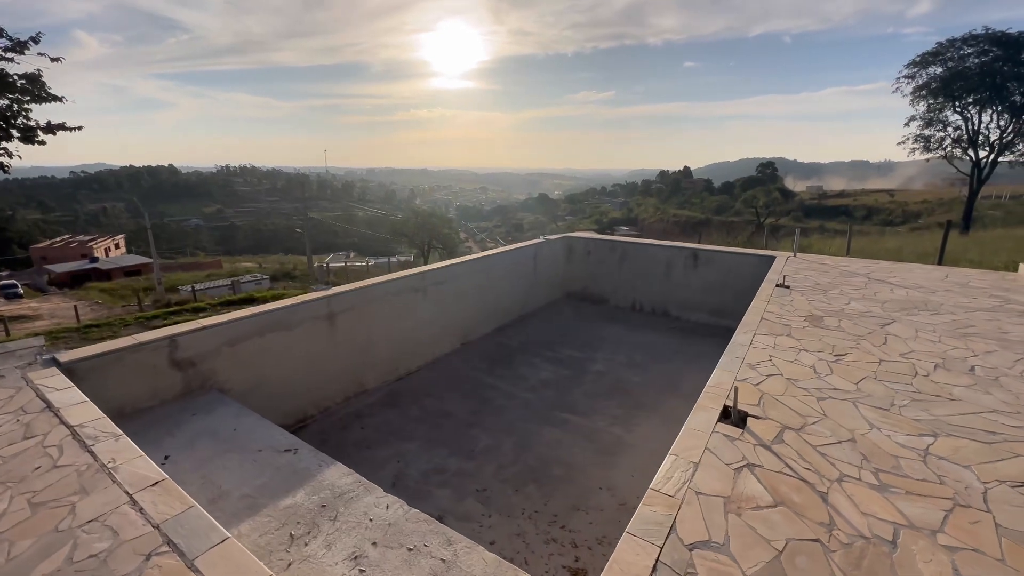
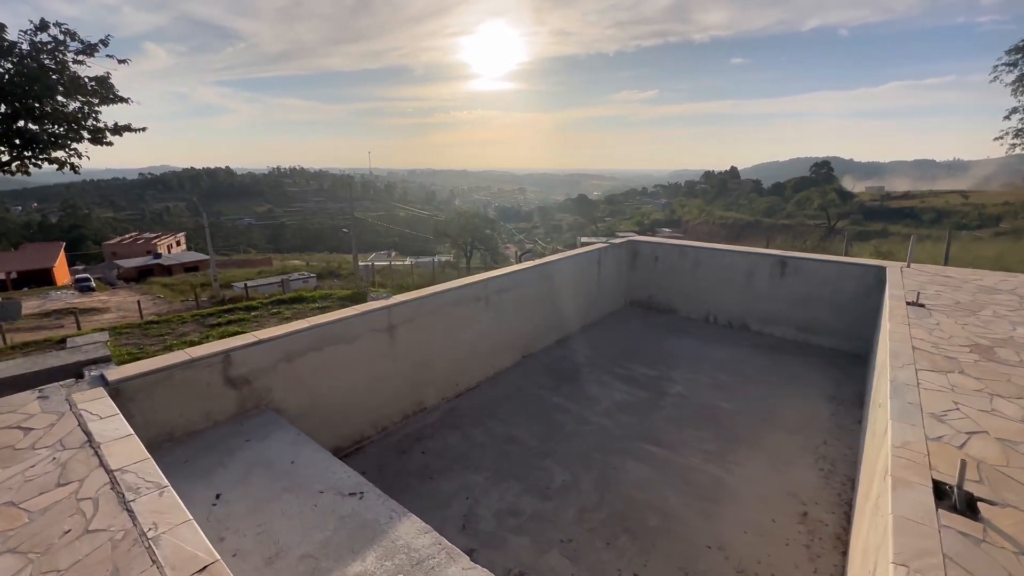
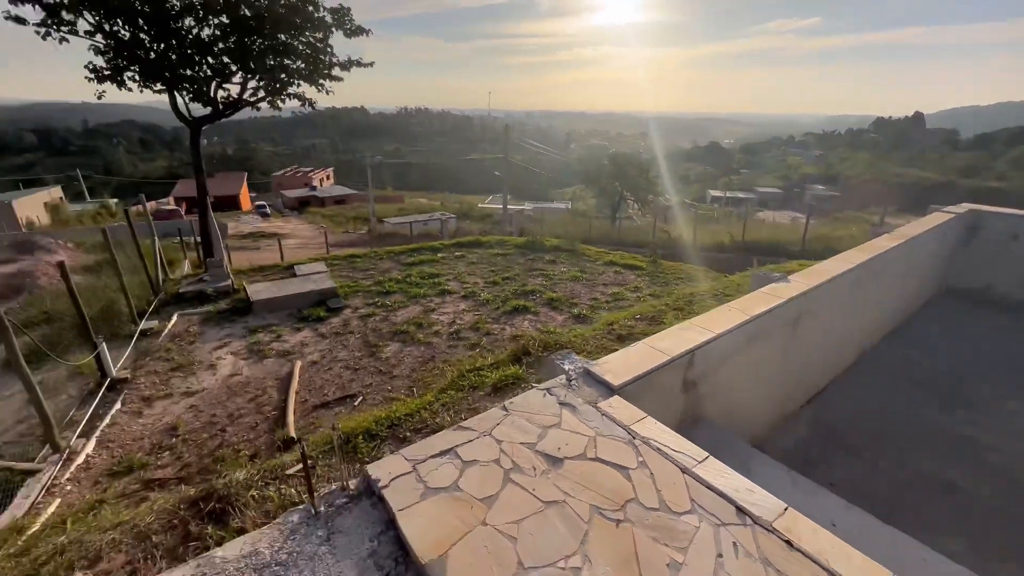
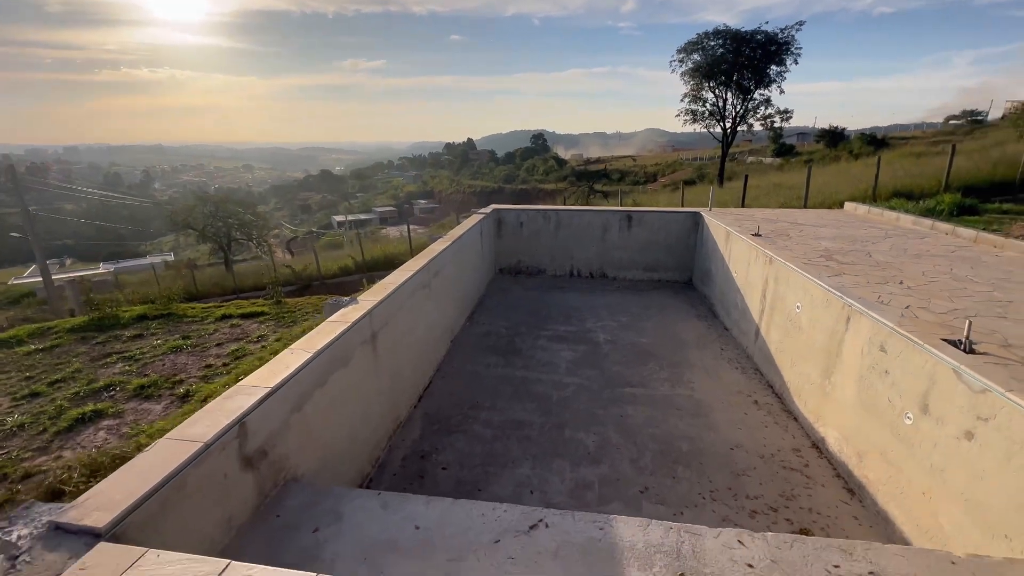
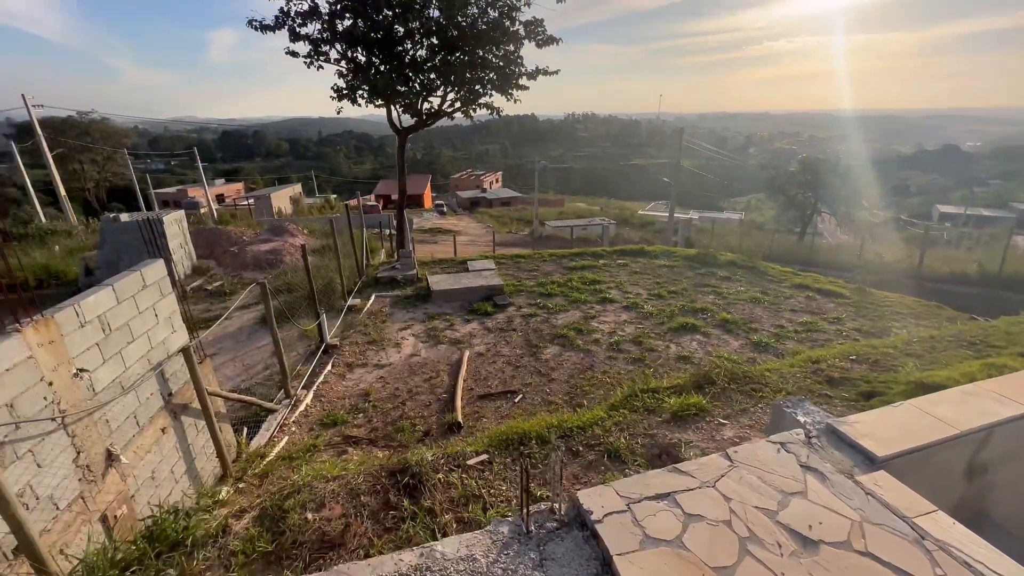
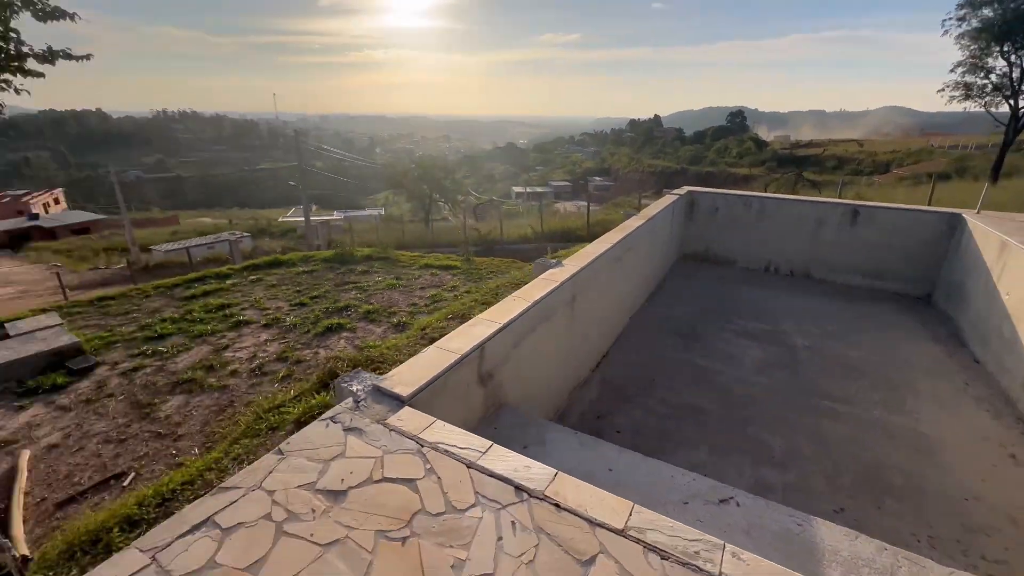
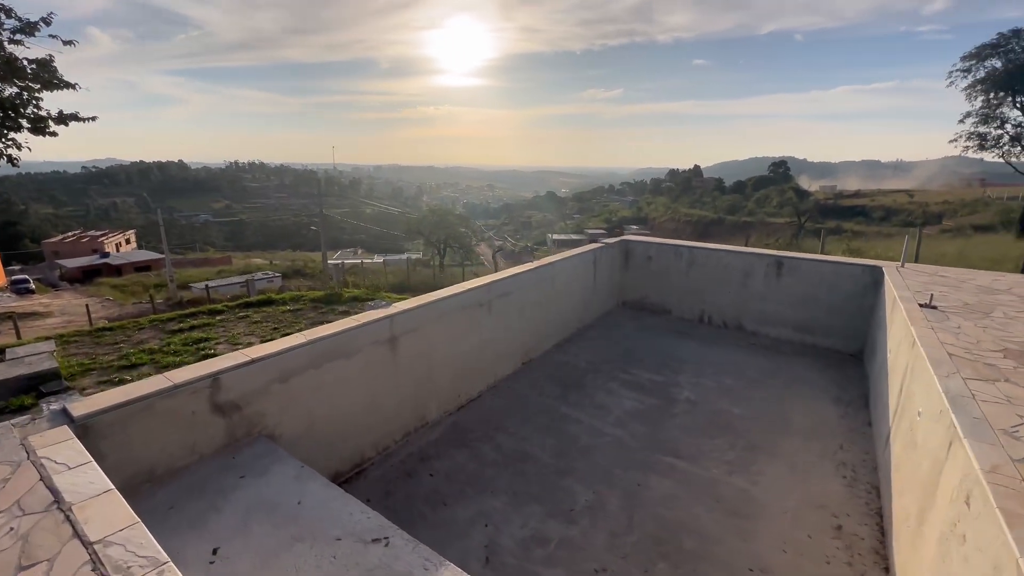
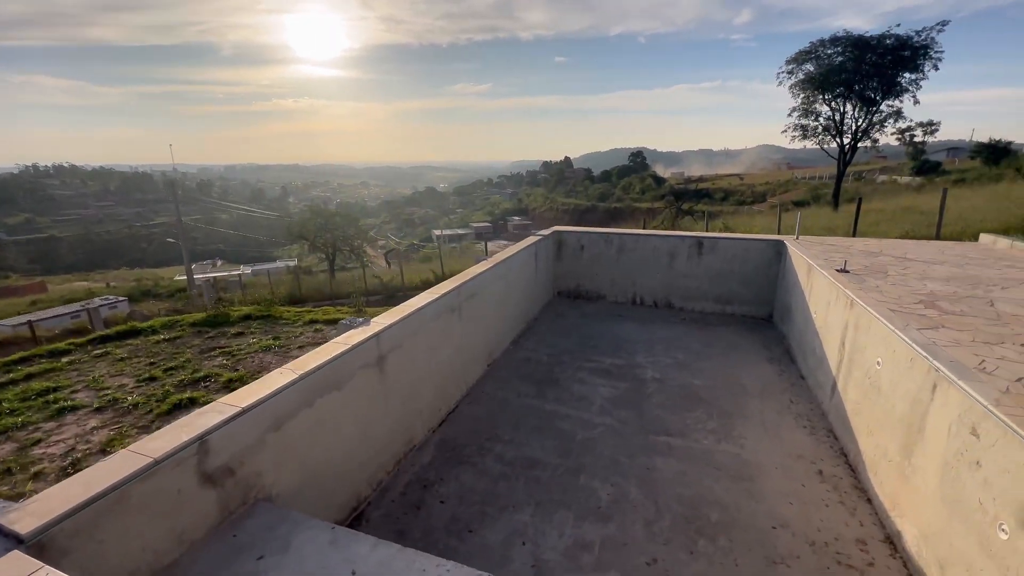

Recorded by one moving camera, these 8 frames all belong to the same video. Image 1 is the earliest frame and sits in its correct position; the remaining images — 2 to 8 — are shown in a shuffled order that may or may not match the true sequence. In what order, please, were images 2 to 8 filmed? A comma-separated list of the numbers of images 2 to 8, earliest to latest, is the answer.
2, 7, 8, 4, 6, 3, 5
